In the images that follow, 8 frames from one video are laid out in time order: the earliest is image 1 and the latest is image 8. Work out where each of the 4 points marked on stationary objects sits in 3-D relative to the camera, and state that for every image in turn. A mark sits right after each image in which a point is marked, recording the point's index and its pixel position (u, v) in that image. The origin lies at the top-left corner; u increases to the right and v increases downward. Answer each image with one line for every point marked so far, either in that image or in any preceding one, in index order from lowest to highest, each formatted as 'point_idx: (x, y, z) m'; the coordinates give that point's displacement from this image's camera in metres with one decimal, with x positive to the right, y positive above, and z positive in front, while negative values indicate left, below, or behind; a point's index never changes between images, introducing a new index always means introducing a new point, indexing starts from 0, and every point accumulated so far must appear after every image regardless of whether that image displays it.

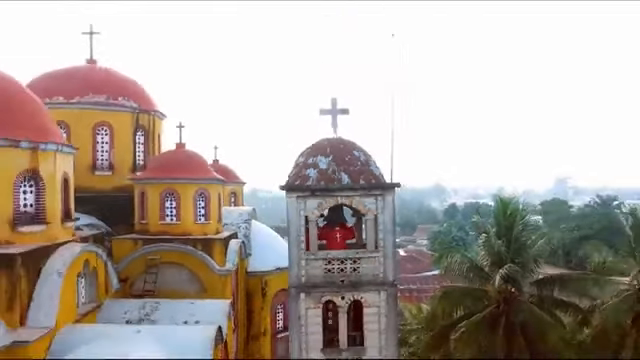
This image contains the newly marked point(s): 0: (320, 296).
0: (0.0, -0.8, +7.0) m
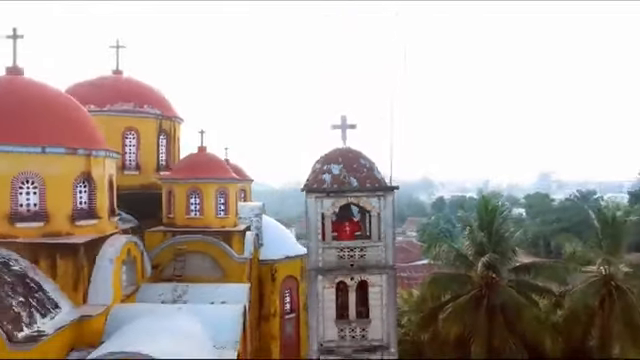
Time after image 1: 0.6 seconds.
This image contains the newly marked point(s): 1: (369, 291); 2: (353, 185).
0: (+0.1, -0.9, +8.7) m
1: (+0.4, -1.0, +8.7) m
2: (+0.3, 0.0, +8.7) m
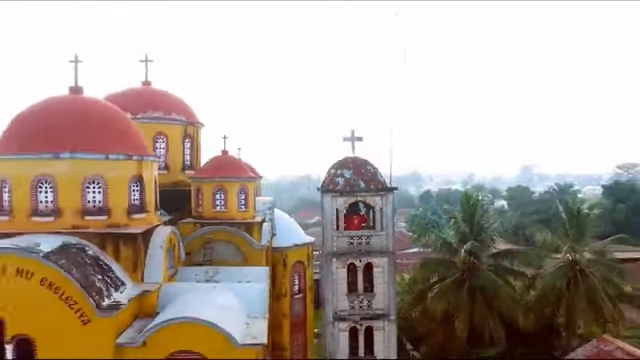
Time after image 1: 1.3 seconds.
0: (+0.3, -0.9, +10.9) m
1: (+0.6, -1.0, +10.9) m
2: (+0.5, -0.1, +10.9) m
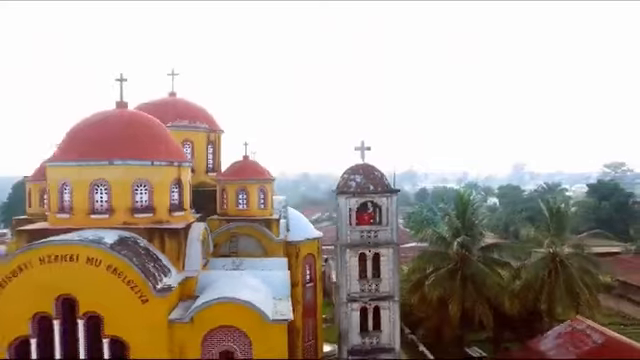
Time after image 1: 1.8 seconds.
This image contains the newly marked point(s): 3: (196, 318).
0: (+0.5, -0.9, +12.9) m
1: (+0.8, -1.1, +13.0) m
2: (+0.7, -0.1, +13.0) m
3: (-1.5, -1.7, +11.8) m
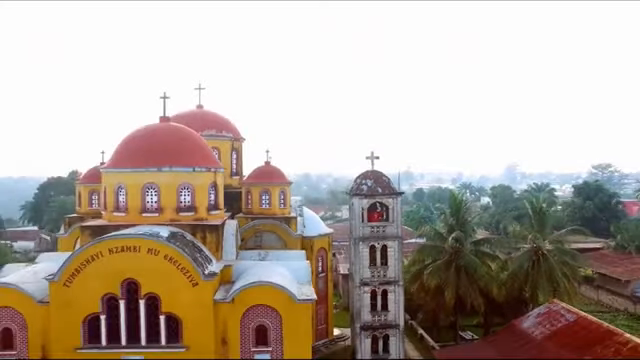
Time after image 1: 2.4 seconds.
0: (+0.8, -1.0, +15.4) m
1: (+1.1, -1.1, +15.5) m
2: (+0.9, -0.2, +15.5) m
3: (-1.2, -1.8, +14.3) m
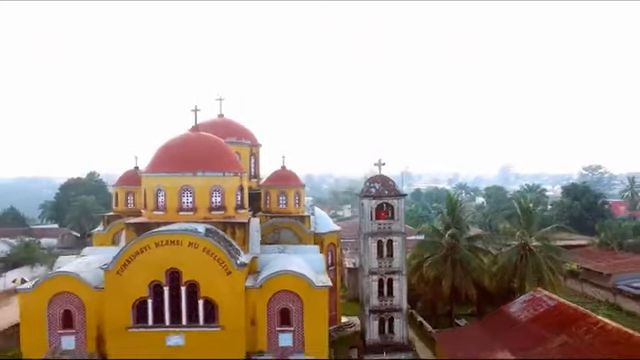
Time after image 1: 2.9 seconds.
0: (+1.0, -1.1, +17.8) m
1: (+1.4, -1.2, +17.9) m
2: (+1.2, -0.2, +17.9) m
3: (-1.0, -1.8, +16.7) m
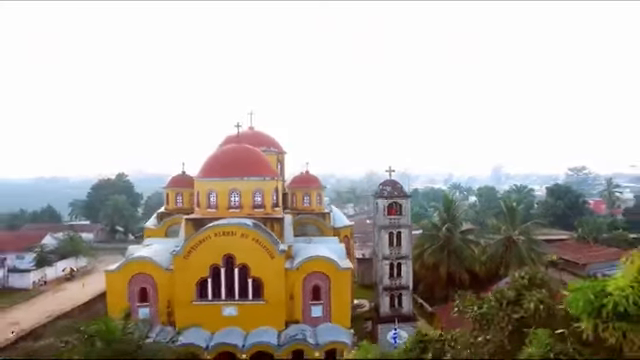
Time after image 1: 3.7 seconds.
0: (+1.6, -1.2, +22.2) m
1: (+1.9, -1.3, +22.3) m
2: (+1.7, -0.3, +22.3) m
3: (-0.4, -1.9, +21.0) m
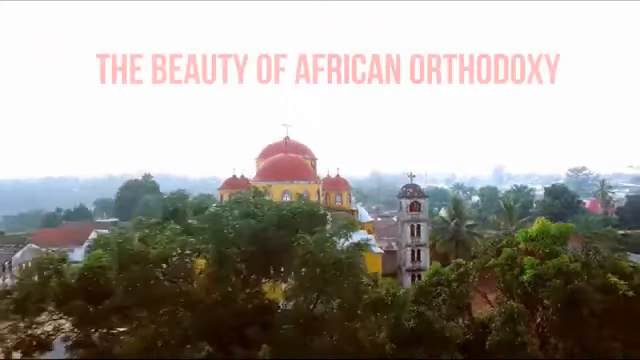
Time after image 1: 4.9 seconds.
0: (+2.6, -1.3, +27.8) m
1: (+2.9, -1.4, +27.9) m
2: (+2.8, -0.4, +27.9) m
3: (+0.6, -2.0, +26.7) m
